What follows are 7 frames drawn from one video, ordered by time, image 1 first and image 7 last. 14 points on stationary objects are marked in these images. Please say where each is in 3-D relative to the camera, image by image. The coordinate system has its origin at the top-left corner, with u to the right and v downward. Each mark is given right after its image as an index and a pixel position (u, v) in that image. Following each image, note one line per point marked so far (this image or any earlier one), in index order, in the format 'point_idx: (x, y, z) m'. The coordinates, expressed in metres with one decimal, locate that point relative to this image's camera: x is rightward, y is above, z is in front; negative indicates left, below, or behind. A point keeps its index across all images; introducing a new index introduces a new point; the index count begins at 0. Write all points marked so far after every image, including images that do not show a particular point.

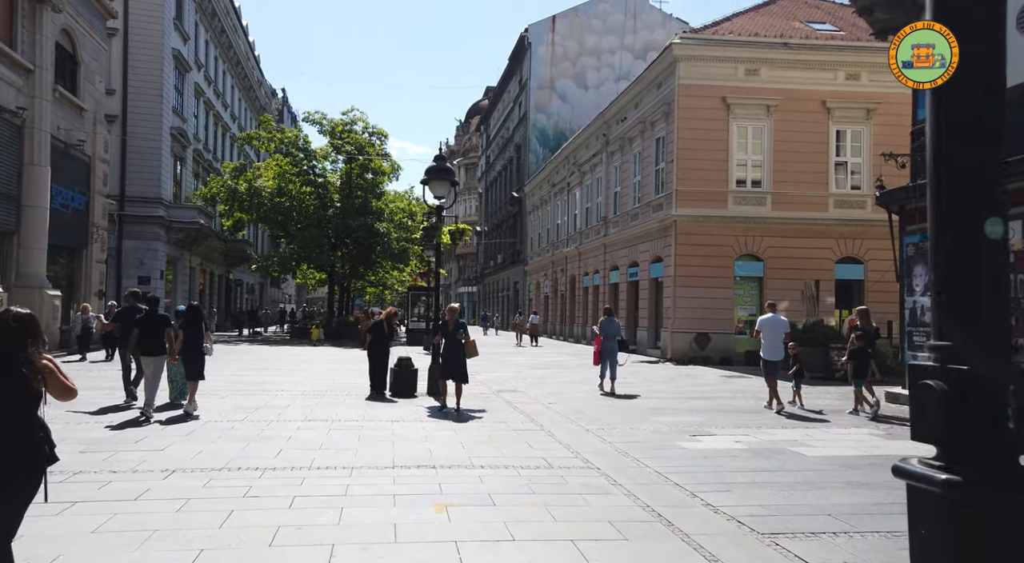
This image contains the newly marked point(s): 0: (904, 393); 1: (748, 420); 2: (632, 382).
0: (+7.1, -2.0, +14.4) m
1: (+3.4, -2.0, +11.5) m
2: (+2.8, -2.2, +18.5) m
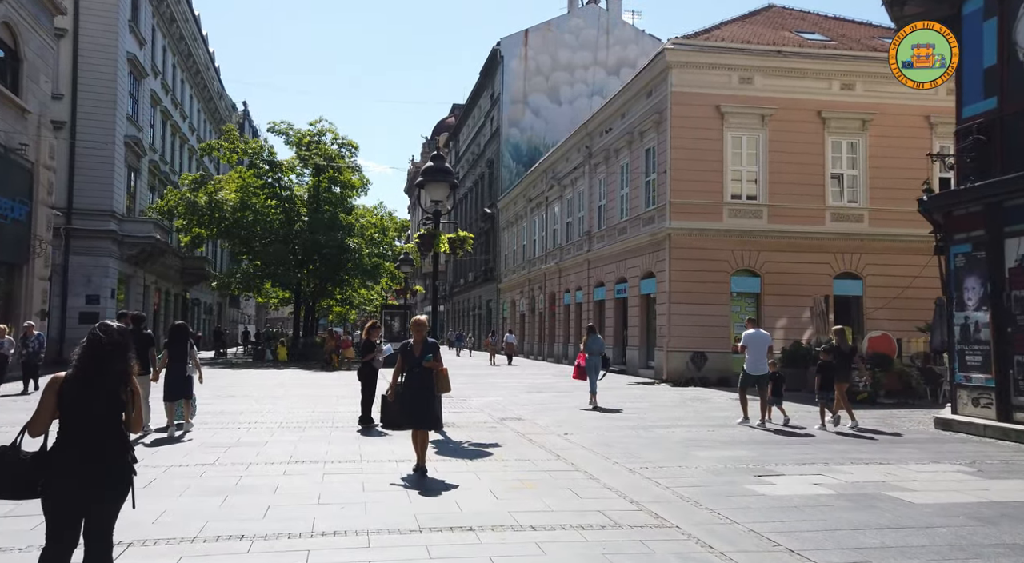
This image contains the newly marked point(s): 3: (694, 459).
0: (+7.2, -2.2, +13.0) m
1: (+3.7, -2.2, +9.9) m
2: (+2.7, -2.6, +16.8) m
3: (+2.2, -2.1, +9.5) m
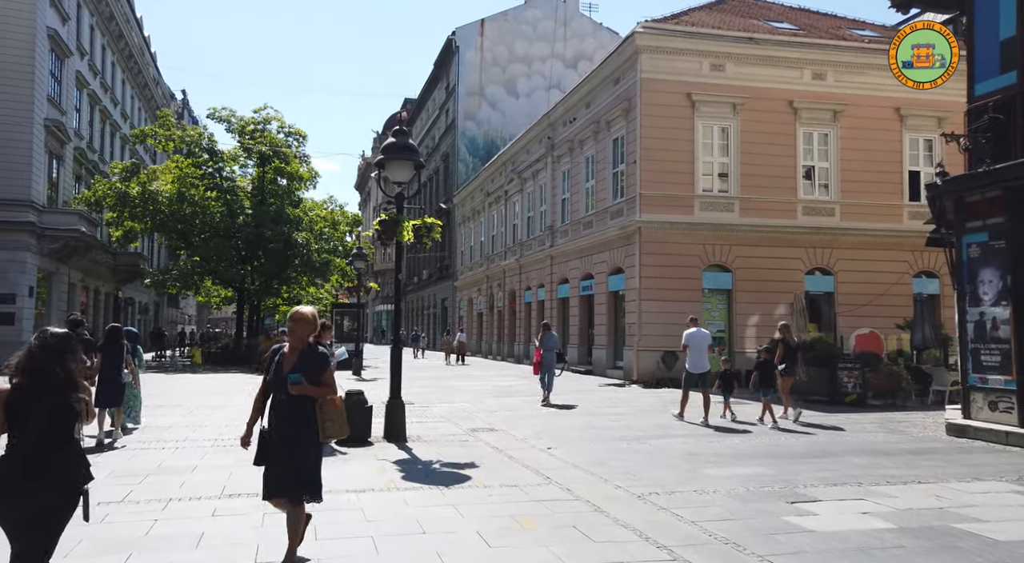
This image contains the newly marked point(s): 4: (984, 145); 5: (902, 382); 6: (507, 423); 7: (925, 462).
0: (+6.8, -2.1, +11.9) m
1: (+3.5, -2.1, +8.6) m
2: (+2.1, -2.5, +15.4) m
3: (+2.0, -2.0, +8.1) m
4: (+7.0, +2.0, +11.9) m
5: (+8.4, -2.2, +17.2) m
6: (-0.1, -2.3, +12.7) m
7: (+4.9, -2.2, +9.5) m
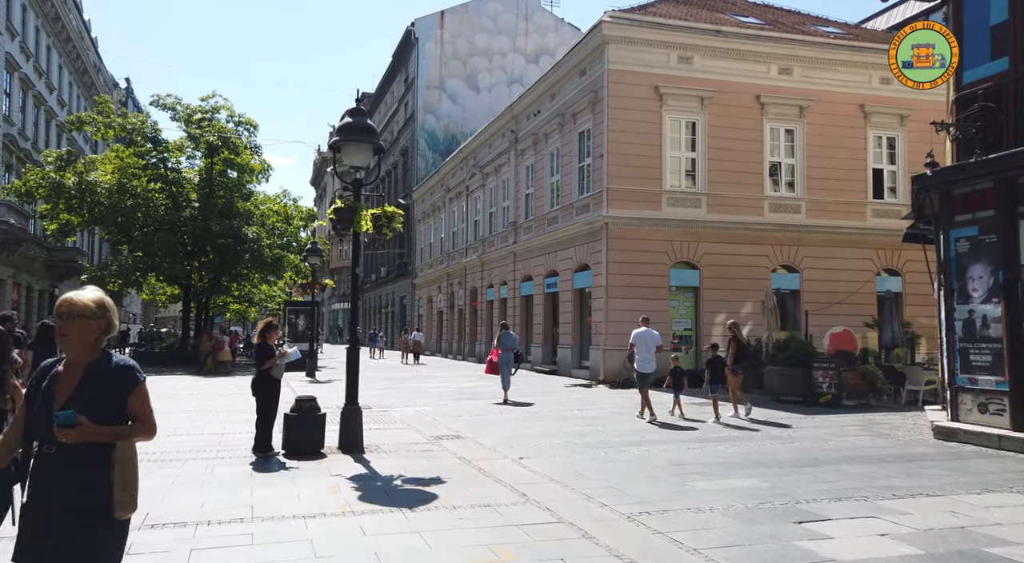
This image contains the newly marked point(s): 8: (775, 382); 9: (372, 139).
0: (+6.4, -2.1, +11.4) m
1: (+3.2, -2.0, +7.9) m
2: (+1.4, -2.4, +14.6) m
3: (+1.7, -2.0, +7.3) m
4: (+6.6, +2.1, +11.4) m
5: (+7.6, -2.1, +16.7) m
6: (-0.6, -2.2, +11.8) m
7: (+4.6, -2.1, +8.9) m
8: (+5.8, -2.2, +17.5) m
9: (-1.7, +1.8, +9.8) m
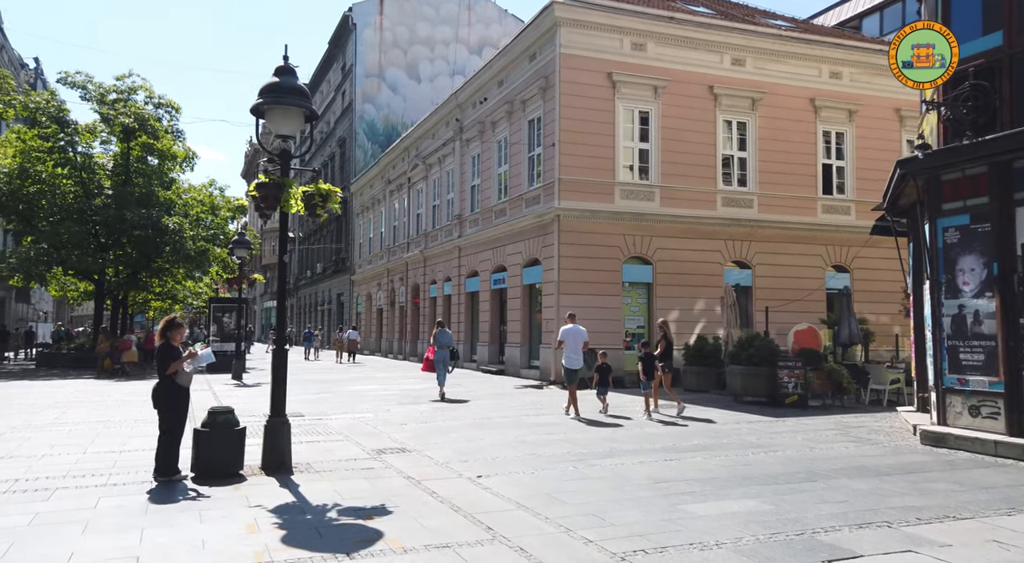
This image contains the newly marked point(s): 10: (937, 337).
0: (+5.8, -2.0, +10.5) m
1: (+2.8, -1.9, +6.8) m
2: (+0.6, -2.3, +13.4) m
3: (+1.5, -1.9, +6.1) m
4: (+6.0, +2.2, +10.5) m
5: (+6.6, -2.0, +16.0) m
6: (-1.2, -2.1, +10.4) m
7: (+4.2, -2.0, +7.9) m
8: (+4.7, -2.1, +16.6) m
9: (-2.2, +1.9, +8.4) m
10: (+5.8, -0.8, +10.9) m
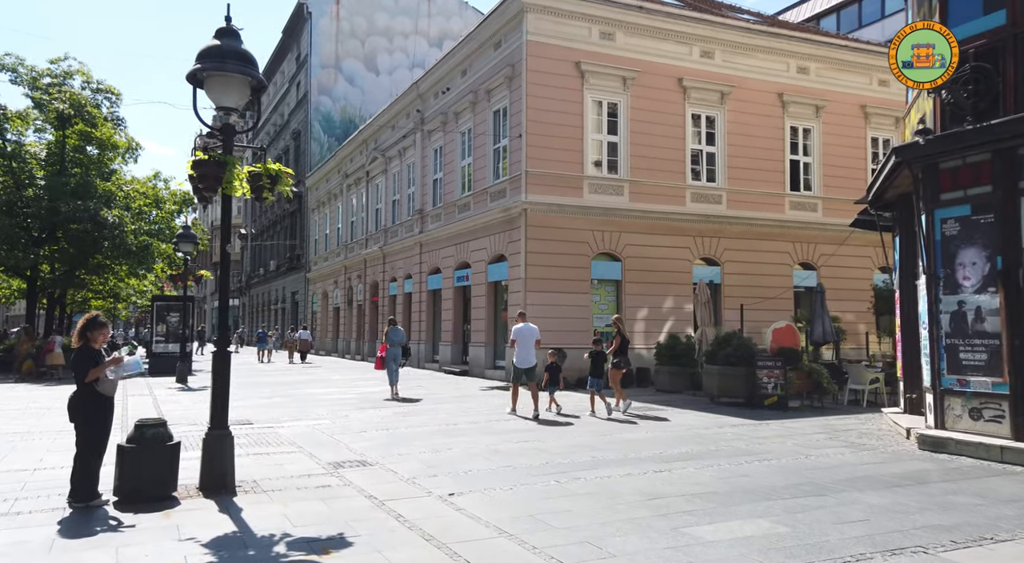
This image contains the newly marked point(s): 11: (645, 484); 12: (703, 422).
0: (+5.4, -1.9, +9.9) m
1: (+2.7, -1.9, +6.0) m
2: (+0.1, -2.2, +12.5) m
3: (+1.3, -1.8, +5.3) m
4: (+5.6, +2.2, +9.9) m
5: (+6.0, -1.9, +15.4) m
6: (-1.5, -2.0, +9.4) m
7: (+4.0, -1.9, +7.2) m
8: (+4.1, -2.0, +16.0) m
9: (-2.4, +1.9, +7.4) m
10: (+5.4, -0.7, +10.3) m
11: (+1.3, -1.9, +7.6) m
12: (+3.3, -2.4, +13.7) m
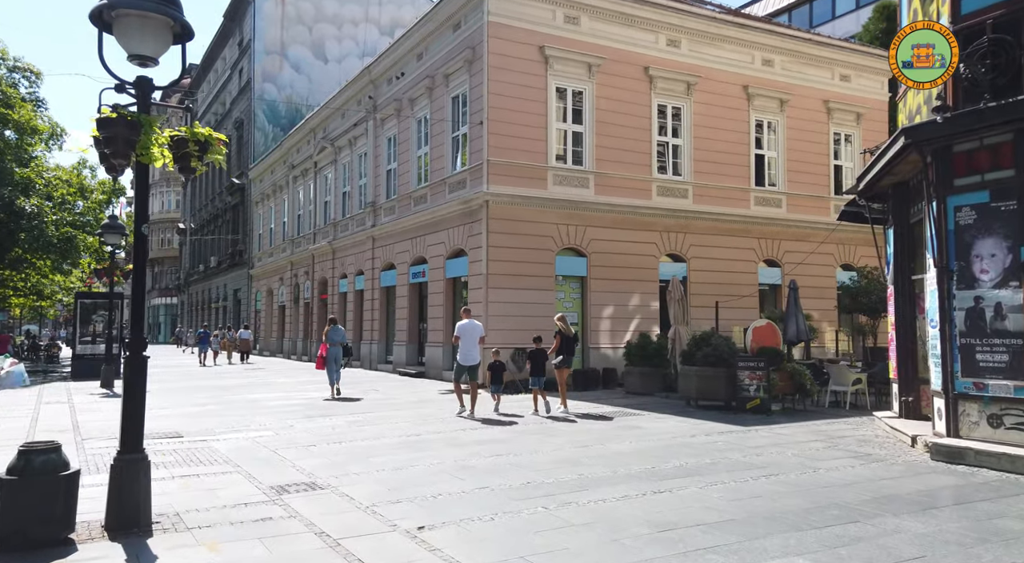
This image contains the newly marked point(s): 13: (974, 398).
0: (+5.1, -1.8, +9.0) m
1: (+2.6, -1.8, +5.0) m
2: (-0.4, -2.1, +11.3) m
3: (+1.3, -1.7, +4.1) m
4: (+5.3, +2.3, +9.0) m
5: (+5.3, -1.8, +14.5) m
6: (-1.8, -1.9, +8.1) m
7: (+3.8, -1.9, +6.2) m
8: (+3.4, -1.9, +15.0) m
9: (-2.6, +2.0, +6.0) m
10: (+5.1, -0.6, +9.4) m
11: (+1.1, -1.9, +6.5) m
12: (+2.7, -2.3, +12.6) m
13: (+5.2, -1.3, +9.0) m
